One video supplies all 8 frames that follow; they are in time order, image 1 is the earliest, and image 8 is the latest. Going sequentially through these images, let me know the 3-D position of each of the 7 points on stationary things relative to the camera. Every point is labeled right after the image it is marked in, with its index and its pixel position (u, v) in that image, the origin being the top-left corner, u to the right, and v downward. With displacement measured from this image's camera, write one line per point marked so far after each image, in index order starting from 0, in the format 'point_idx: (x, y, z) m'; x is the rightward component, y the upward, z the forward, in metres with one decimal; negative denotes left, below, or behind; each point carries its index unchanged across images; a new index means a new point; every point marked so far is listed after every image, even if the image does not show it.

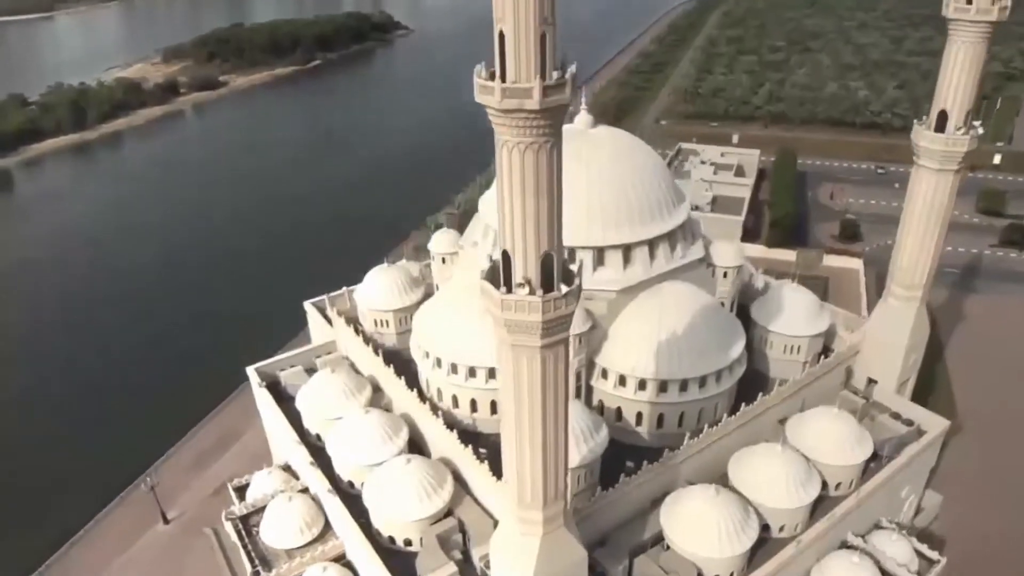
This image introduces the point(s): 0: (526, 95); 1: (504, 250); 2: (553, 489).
0: (+0.3, +3.2, +12.9) m
1: (-0.2, +0.7, +15.0) m
2: (+1.0, -5.4, +18.6) m
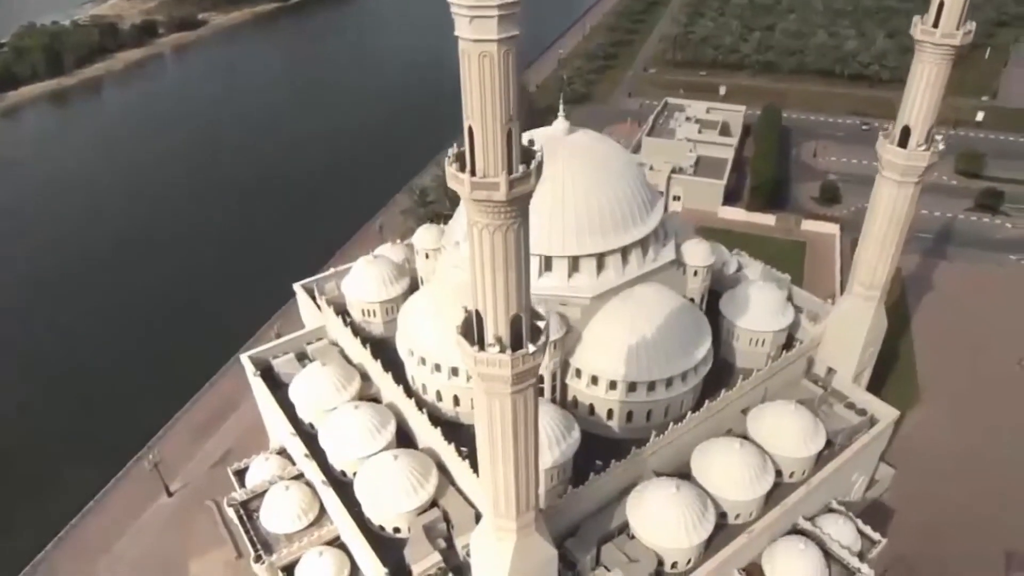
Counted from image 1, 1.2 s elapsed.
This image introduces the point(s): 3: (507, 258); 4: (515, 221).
0: (-0.3, +1.8, +14.0) m
1: (-0.8, -0.5, +16.3) m
2: (+0.3, -6.2, +20.5) m
3: (-0.2, +0.5, +15.1) m
4: (+0.1, +1.2, +14.6) m
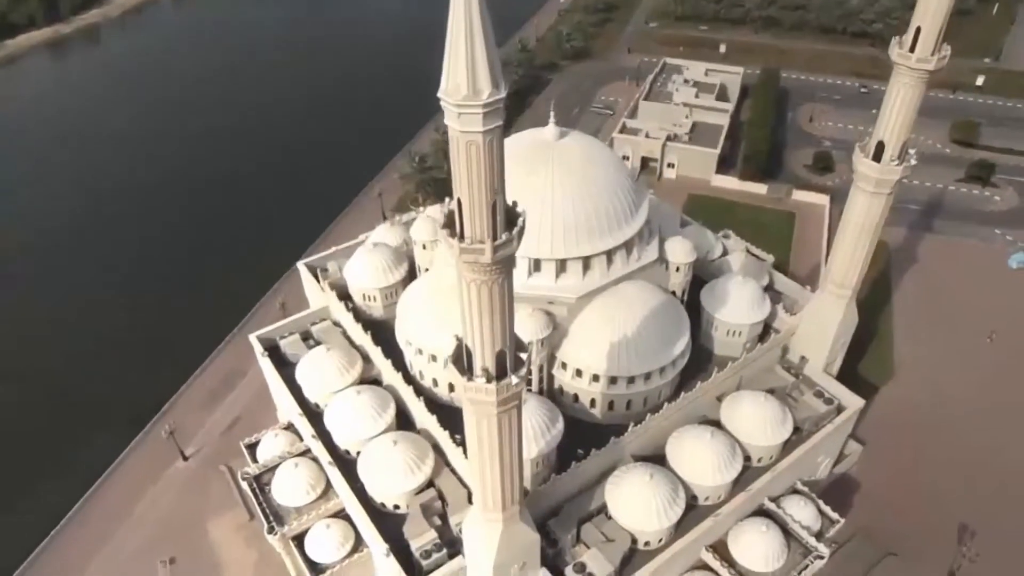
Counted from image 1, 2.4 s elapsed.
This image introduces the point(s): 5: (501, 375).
0: (-0.7, +0.7, +15.7) m
1: (-1.2, -1.4, +18.2) m
2: (-0.1, -6.7, +22.8) m
3: (-0.5, -0.5, +16.9) m
4: (-0.3, +0.1, +16.4) m
5: (-0.3, -2.3, +18.4) m
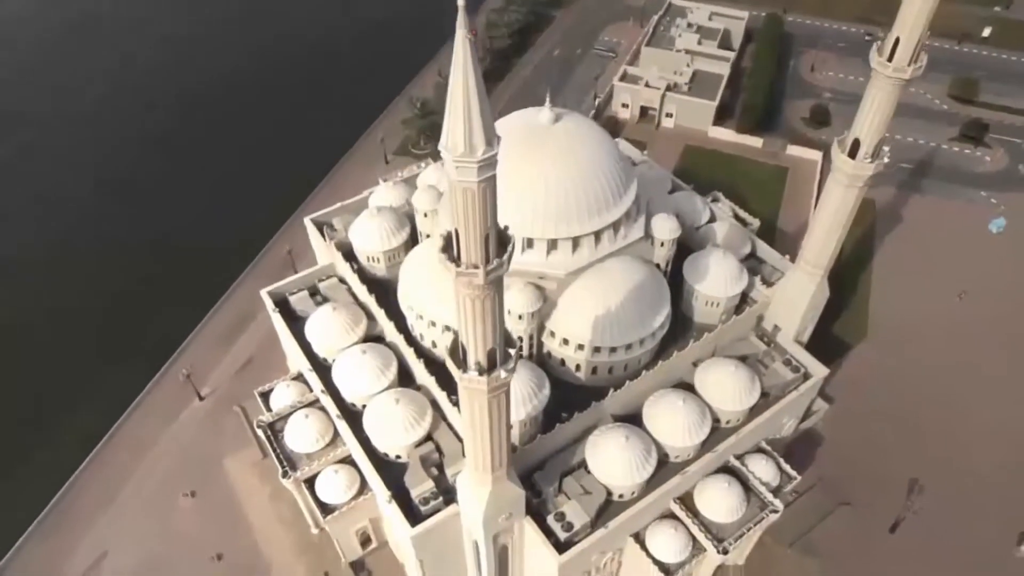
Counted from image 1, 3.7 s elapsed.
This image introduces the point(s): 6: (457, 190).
0: (-0.9, +0.3, +17.9) m
1: (-1.4, -1.4, +20.6) m
2: (-0.5, -6.2, +25.8) m
3: (-0.8, -0.7, +19.2) m
4: (-0.5, -0.2, +18.6) m
5: (-0.6, -2.4, +21.0) m
6: (-1.2, +2.2, +16.4) m
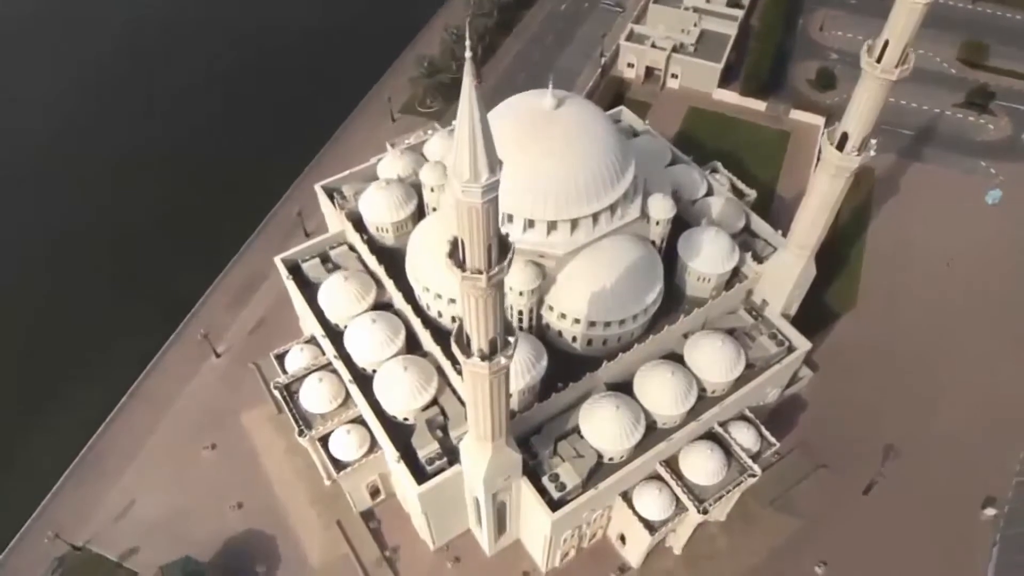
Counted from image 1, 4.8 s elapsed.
0: (-0.9, +0.2, +19.8) m
1: (-1.5, -1.2, +22.6) m
2: (-0.5, -5.6, +28.2) m
3: (-0.8, -0.7, +21.1) m
4: (-0.6, -0.2, +20.5) m
5: (-0.7, -2.2, +23.0) m
6: (-1.2, +2.1, +18.1) m
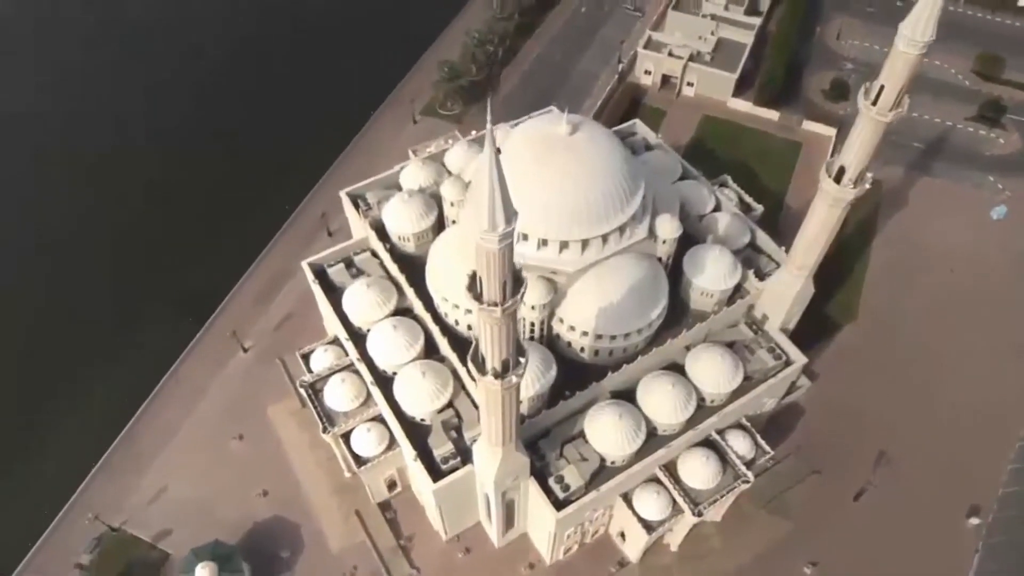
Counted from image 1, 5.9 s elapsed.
0: (-0.6, -0.7, +22.0) m
1: (-1.1, -2.1, +24.9) m
2: (-0.2, -6.3, +30.5) m
3: (-0.5, -1.6, +23.4) m
4: (-0.2, -1.1, +22.7) m
5: (-0.3, -3.0, +25.3) m
6: (-0.9, +1.1, +20.3) m
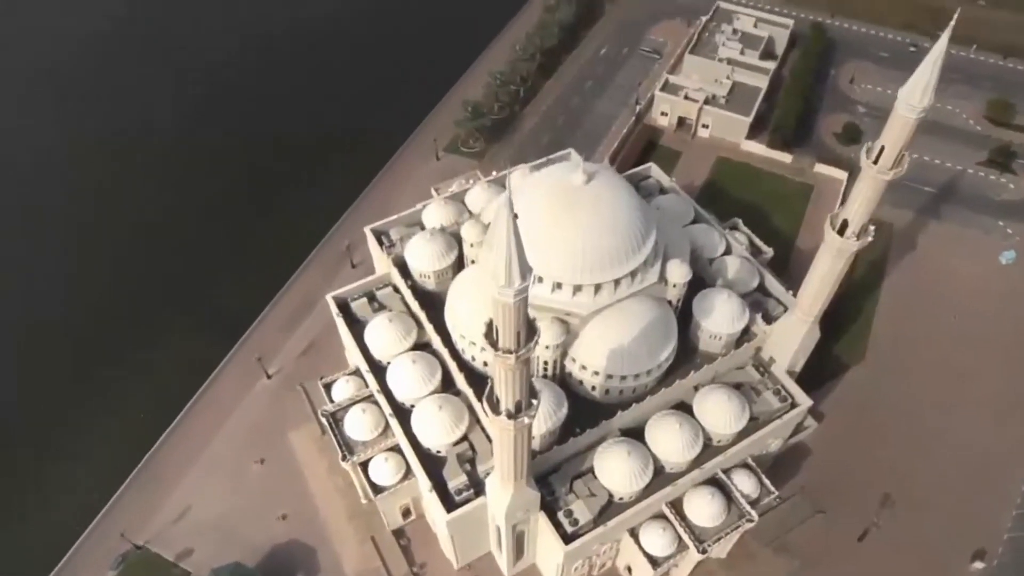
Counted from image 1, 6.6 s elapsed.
0: (-0.1, -2.3, +23.6) m
1: (-0.6, -3.8, +26.5) m
2: (+0.4, -8.2, +32.0) m
3: (0.0, -3.2, +25.0) m
4: (+0.3, -2.7, +24.3) m
5: (+0.2, -4.7, +26.9) m
6: (-0.4, -0.4, +22.0) m
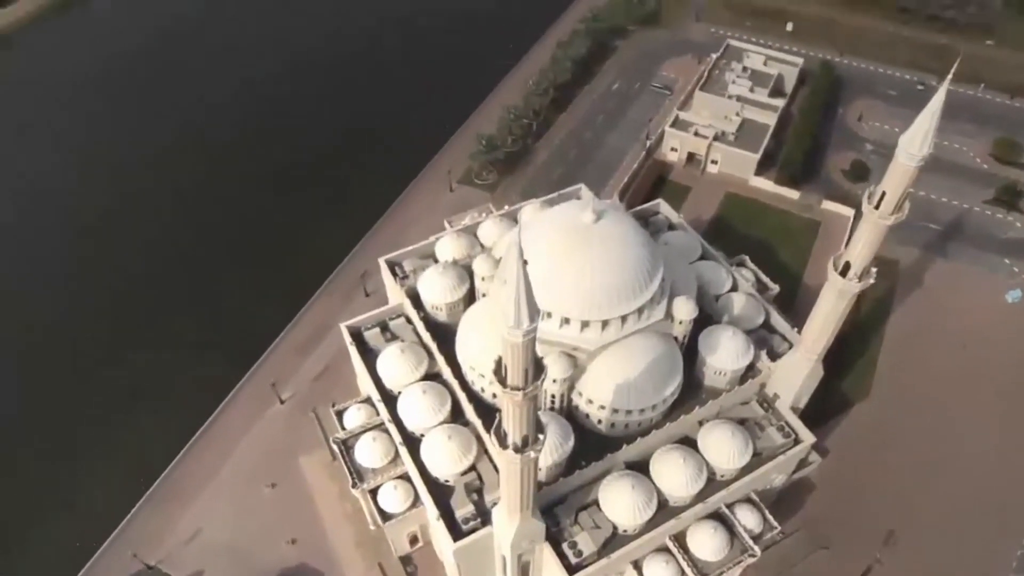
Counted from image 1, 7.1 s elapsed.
0: (+0.1, -3.6, +24.6) m
1: (-0.3, -5.2, +27.4) m
2: (+0.6, -9.9, +32.8) m
3: (+0.3, -4.6, +26.0) m
4: (+0.5, -4.1, +25.3) m
5: (+0.5, -6.2, +27.8) m
6: (-0.1, -1.8, +23.0) m
